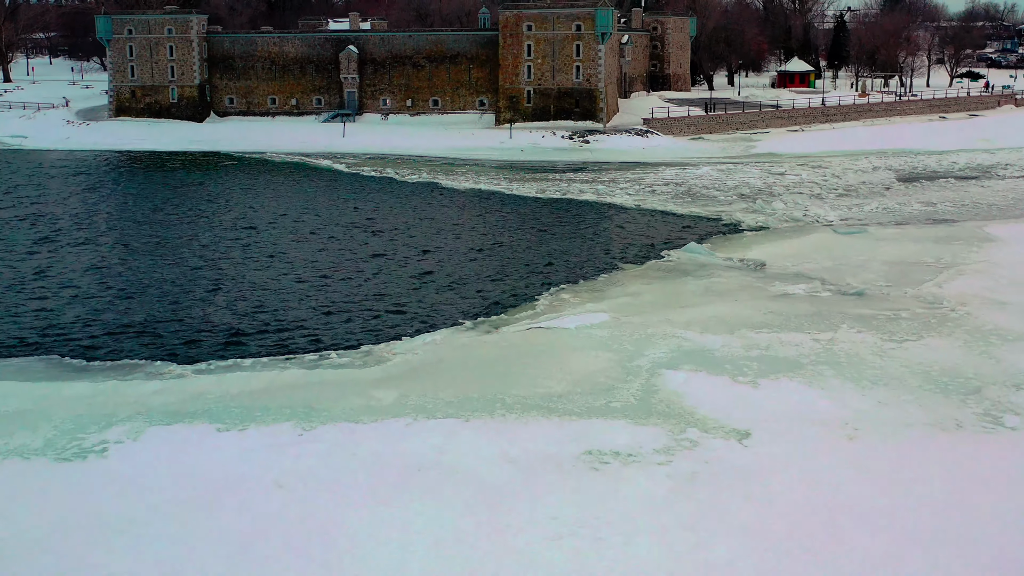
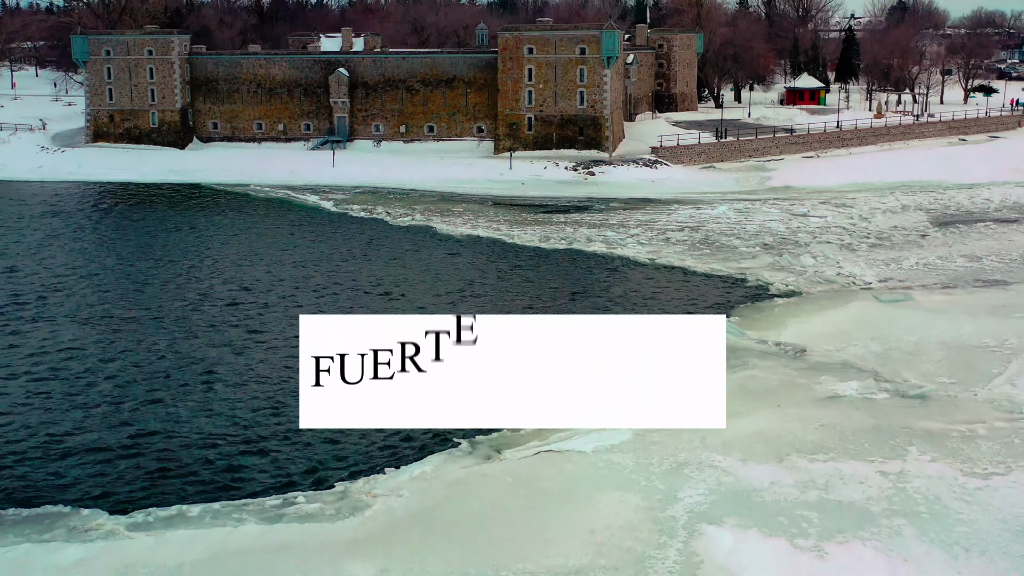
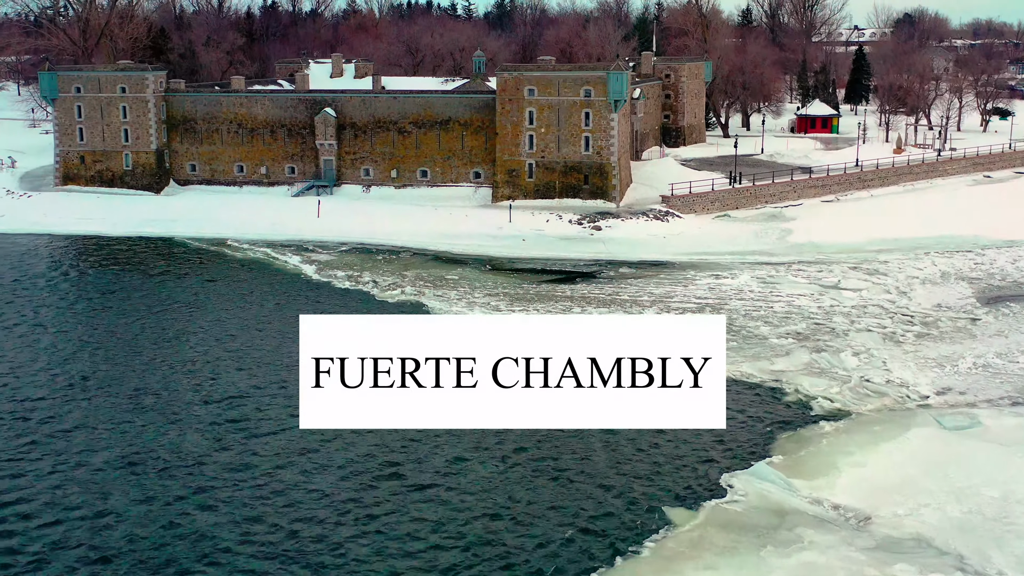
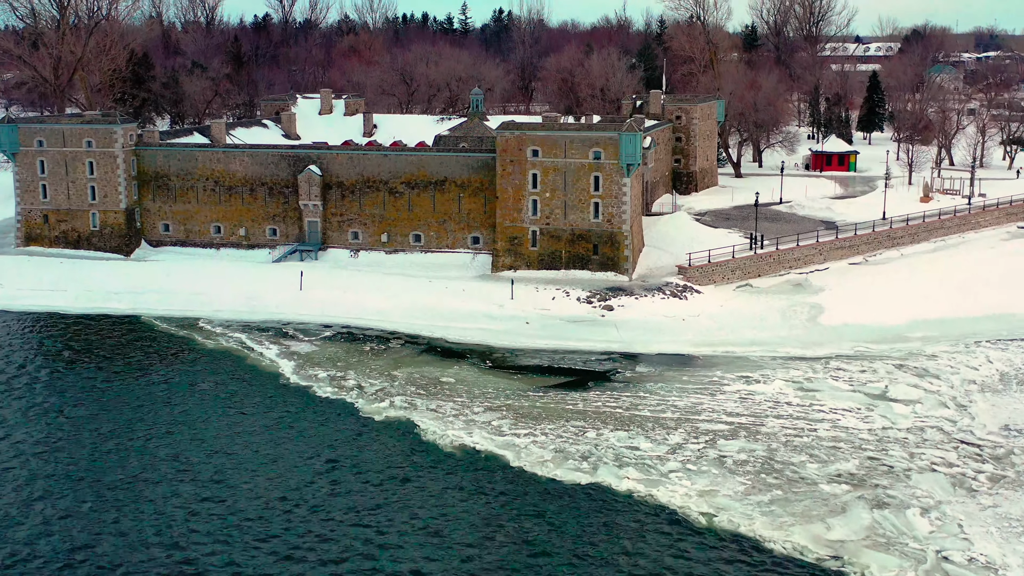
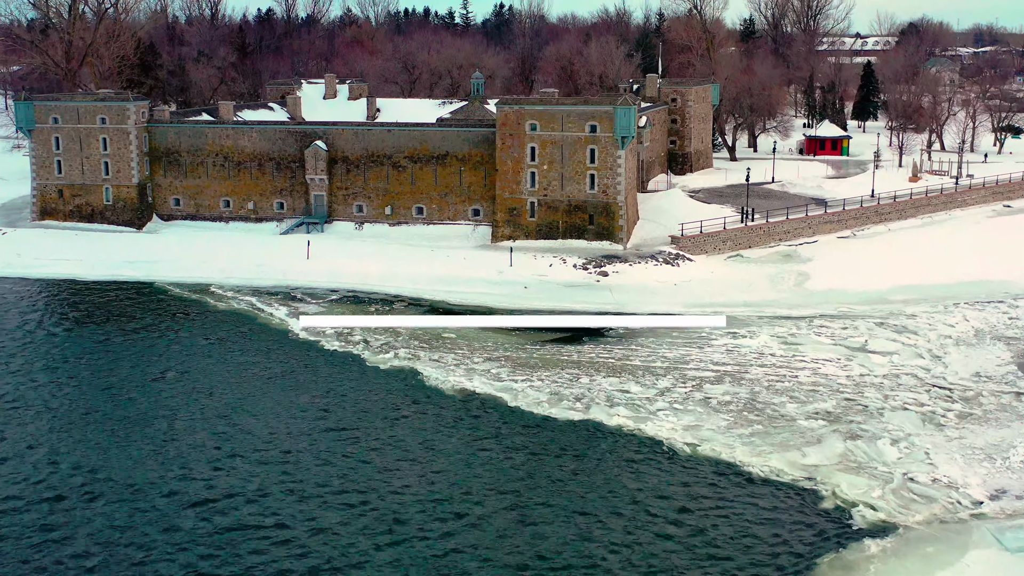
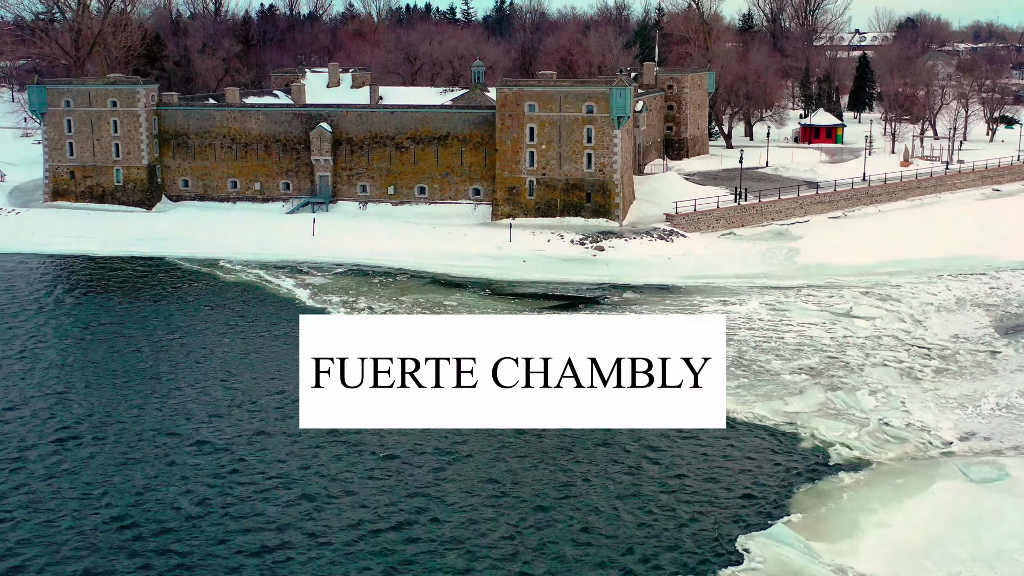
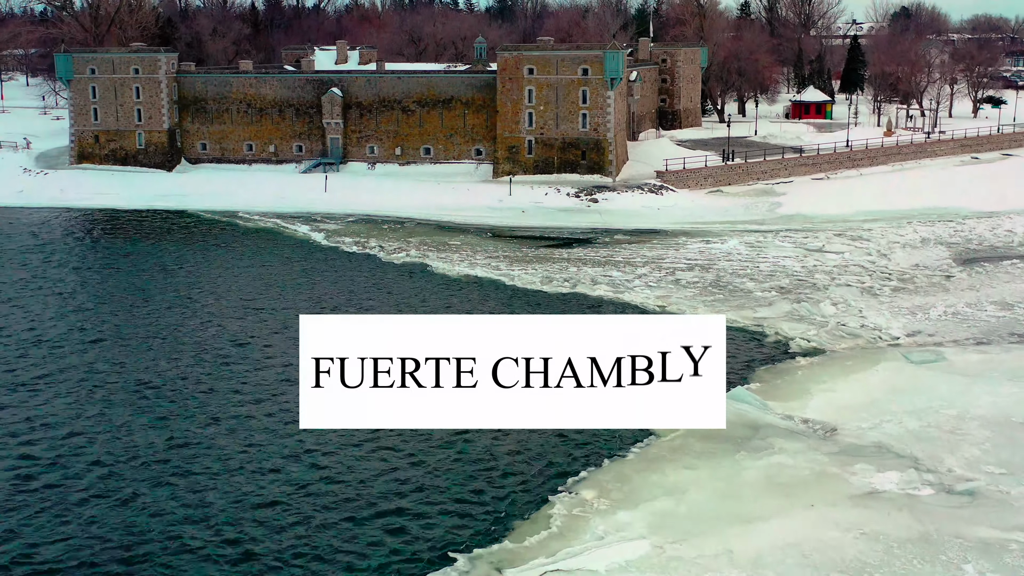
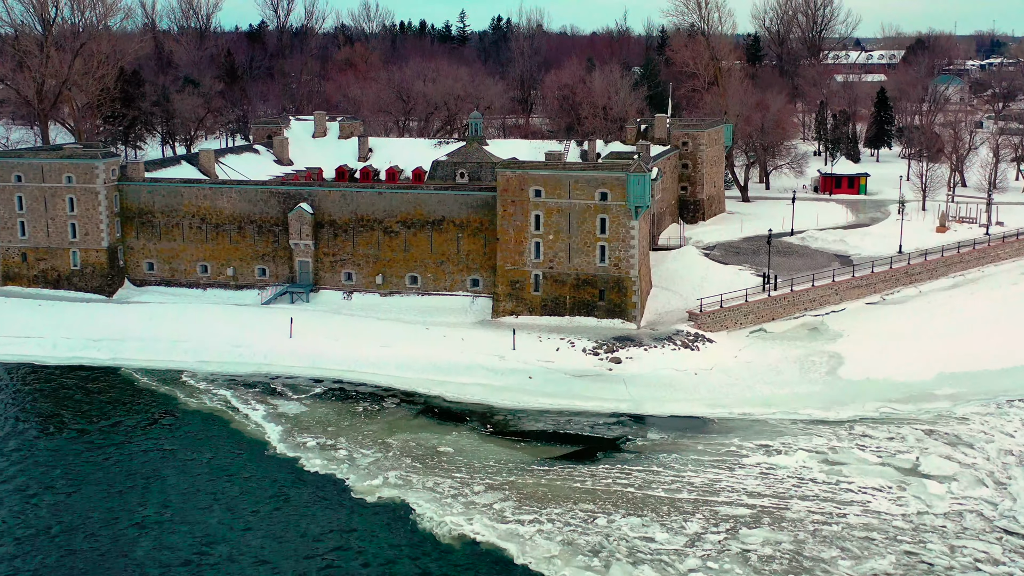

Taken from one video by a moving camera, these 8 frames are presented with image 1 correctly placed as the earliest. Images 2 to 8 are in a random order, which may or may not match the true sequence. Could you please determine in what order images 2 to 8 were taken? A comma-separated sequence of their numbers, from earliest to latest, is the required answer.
2, 7, 3, 6, 5, 4, 8
